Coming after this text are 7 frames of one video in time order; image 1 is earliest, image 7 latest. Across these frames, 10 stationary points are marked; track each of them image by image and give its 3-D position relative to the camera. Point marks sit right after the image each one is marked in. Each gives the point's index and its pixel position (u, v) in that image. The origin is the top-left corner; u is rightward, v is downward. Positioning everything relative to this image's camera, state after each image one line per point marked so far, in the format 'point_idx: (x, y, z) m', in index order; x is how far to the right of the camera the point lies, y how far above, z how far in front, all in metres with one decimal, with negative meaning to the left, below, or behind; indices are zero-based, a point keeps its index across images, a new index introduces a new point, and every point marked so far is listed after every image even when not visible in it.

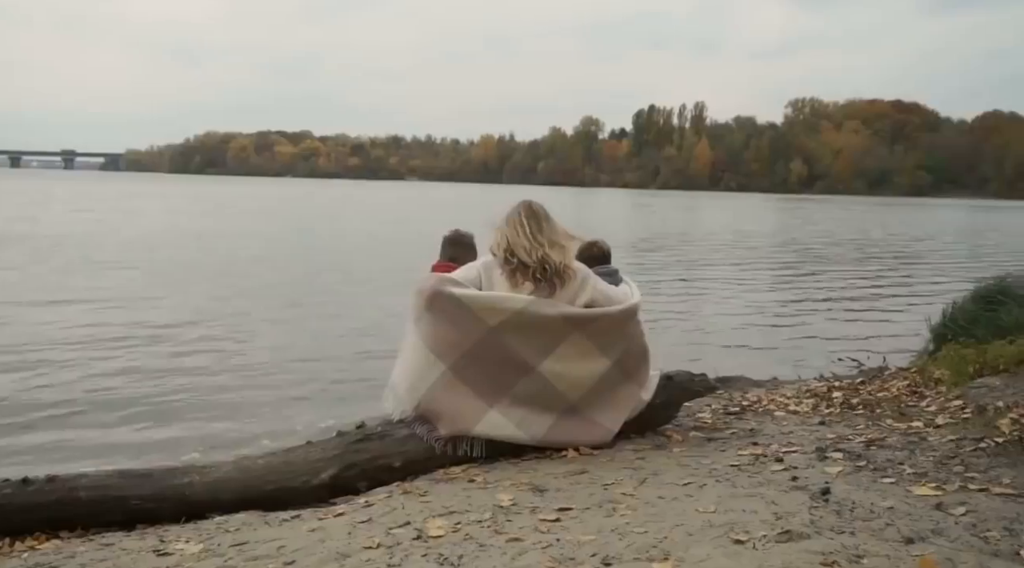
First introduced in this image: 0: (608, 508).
0: (+0.7, -1.5, +6.5) m
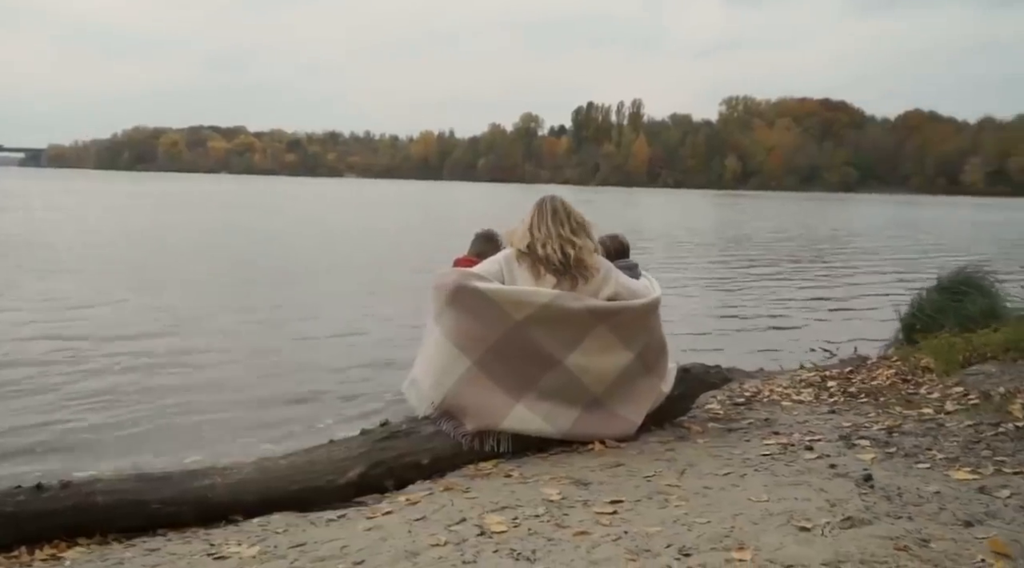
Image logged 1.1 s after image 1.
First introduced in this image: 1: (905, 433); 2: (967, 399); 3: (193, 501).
0: (+1.0, -1.5, +6.5) m
1: (+3.3, -1.2, +8.0) m
2: (+4.2, -1.0, +9.0) m
3: (-2.5, -1.7, +7.5) m
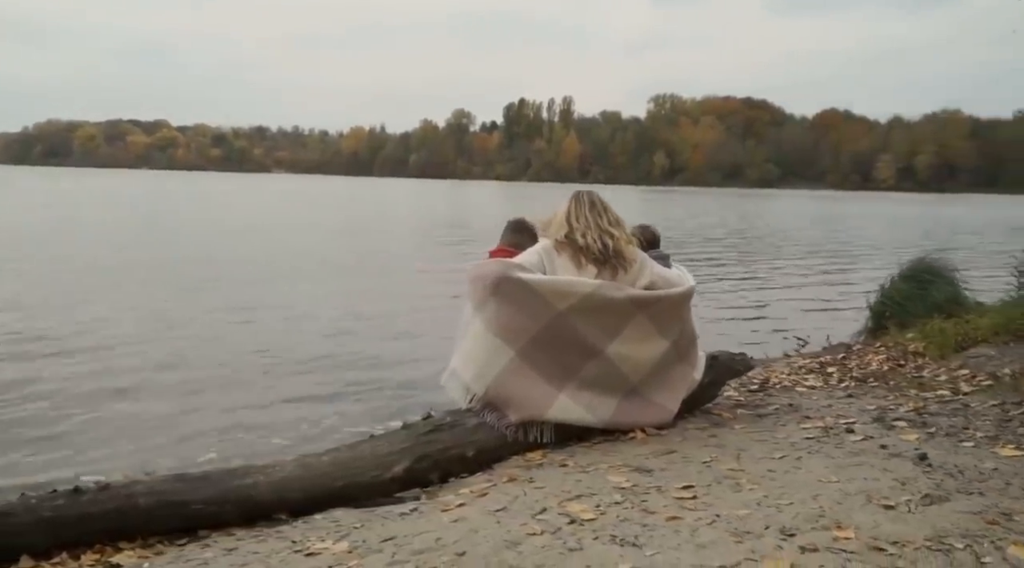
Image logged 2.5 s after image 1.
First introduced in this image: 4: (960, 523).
0: (+1.5, -1.4, +6.6) m
1: (+3.6, -1.1, +8.3) m
2: (+4.5, -0.9, +9.3) m
3: (-2.1, -1.6, +7.3) m
4: (+2.6, -1.4, +5.7) m
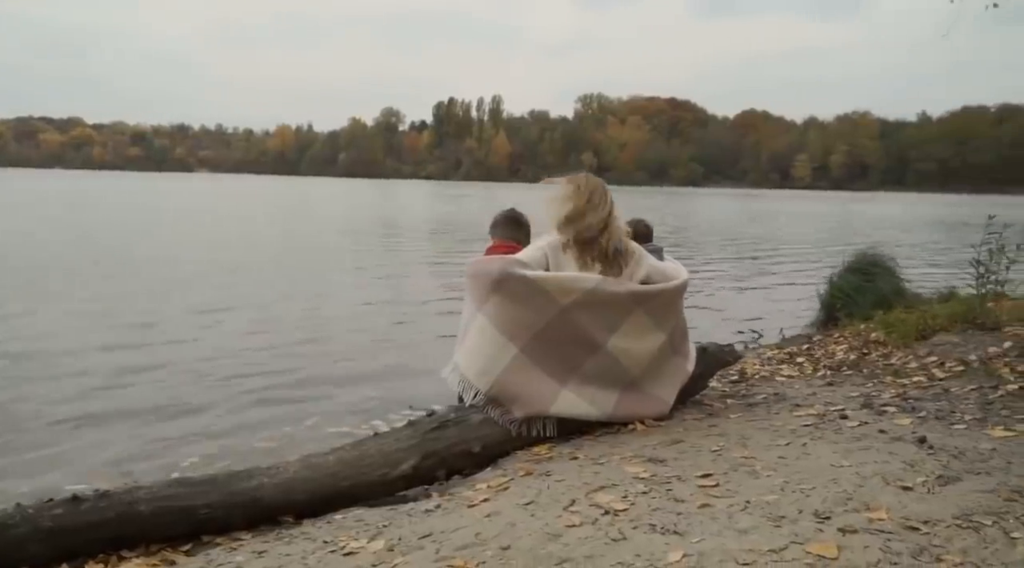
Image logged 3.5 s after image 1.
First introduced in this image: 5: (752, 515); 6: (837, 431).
0: (+1.6, -1.3, +6.7) m
1: (+3.6, -1.0, +8.6) m
2: (+4.4, -0.8, +9.7) m
3: (-2.0, -1.6, +7.1) m
4: (+2.9, -1.3, +5.9) m
5: (+1.4, -1.4, +5.7) m
6: (+2.6, -1.2, +7.6) m
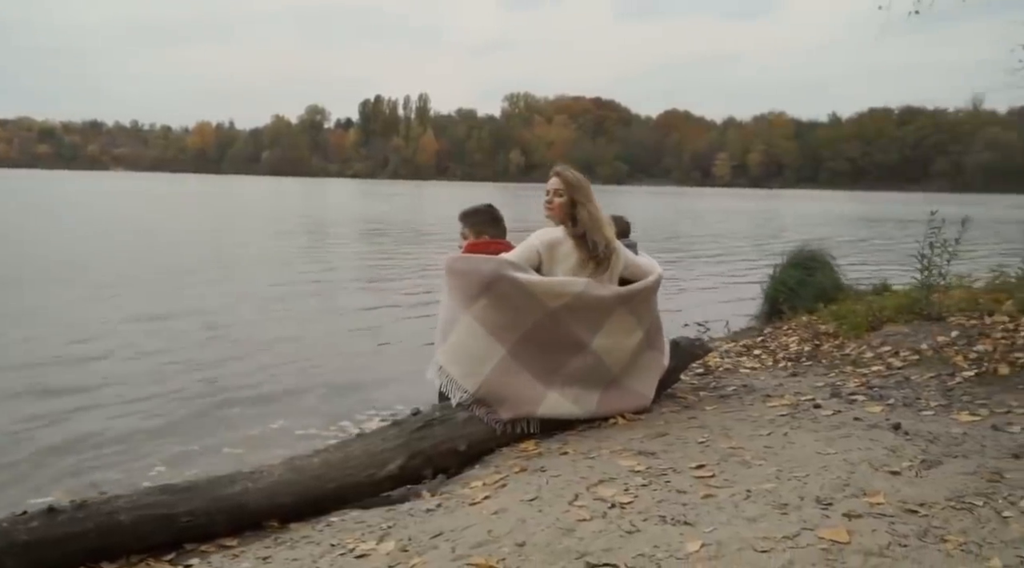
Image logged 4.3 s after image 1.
0: (+1.6, -1.3, +6.9) m
1: (+3.4, -0.9, +8.9) m
2: (+4.1, -0.7, +10.1) m
3: (-2.0, -1.6, +6.9) m
4: (+2.9, -1.3, +6.1) m
5: (+1.5, -1.3, +5.8) m
6: (+2.5, -1.1, +7.8) m
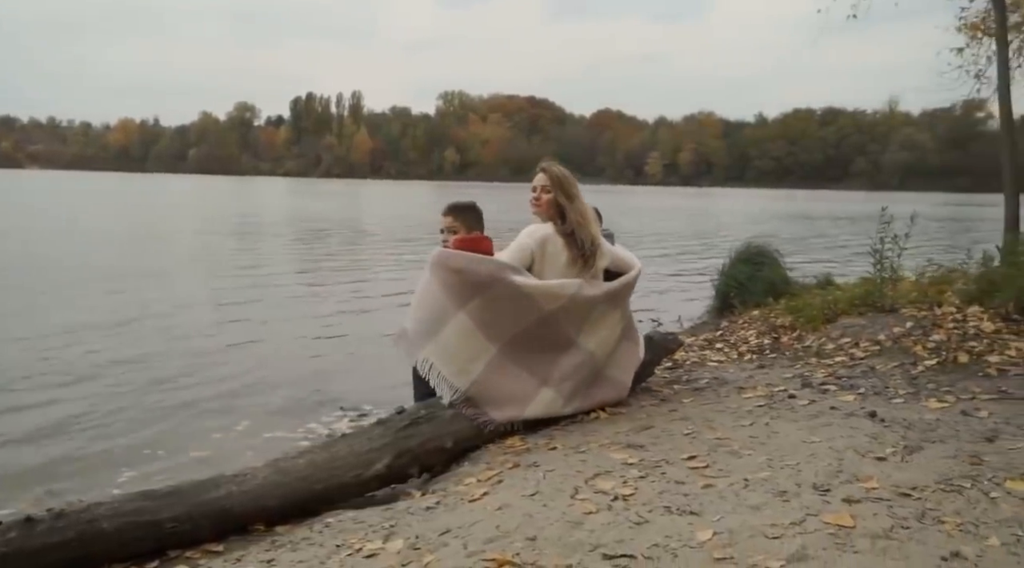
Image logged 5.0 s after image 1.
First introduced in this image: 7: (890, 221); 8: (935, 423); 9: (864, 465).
0: (+1.6, -1.2, +7.0) m
1: (+3.2, -0.9, +9.1) m
2: (+3.8, -0.7, +10.4) m
3: (-2.1, -1.6, +6.7) m
4: (+2.9, -1.2, +6.4) m
5: (+1.5, -1.3, +5.9) m
6: (+2.3, -1.0, +8.0) m
7: (+5.0, +0.8, +12.8) m
8: (+3.3, -1.1, +7.5) m
9: (+2.3, -1.2, +6.4) m
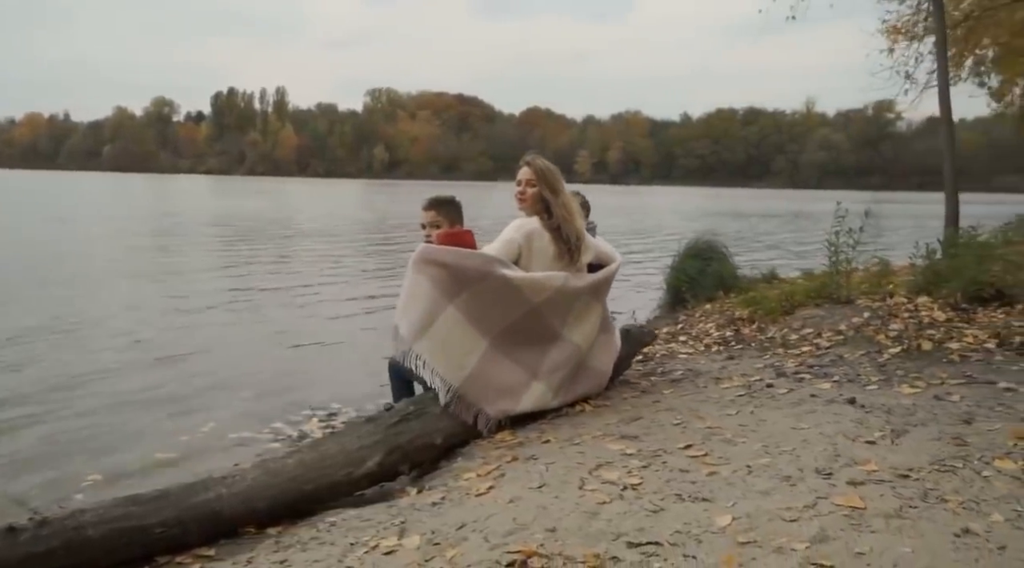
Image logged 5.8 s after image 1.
0: (+1.5, -1.1, +7.1) m
1: (+3.0, -0.8, +9.4) m
2: (+3.4, -0.6, +10.6) m
3: (-2.1, -1.6, +6.5) m
4: (+2.9, -1.1, +6.6) m
5: (+1.6, -1.2, +6.1) m
6: (+2.2, -1.0, +8.2) m
7: (+4.5, +0.9, +13.2) m
8: (+3.2, -1.0, +7.8) m
9: (+2.4, -1.1, +6.6) m
